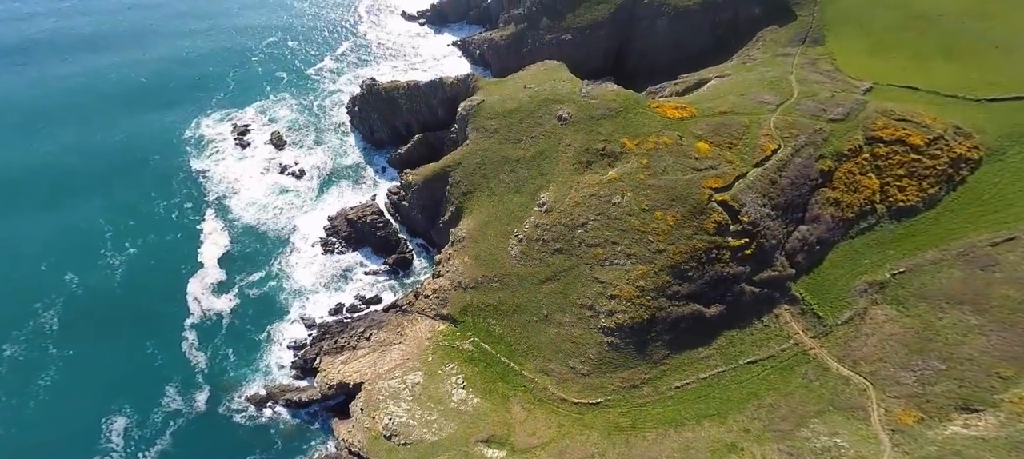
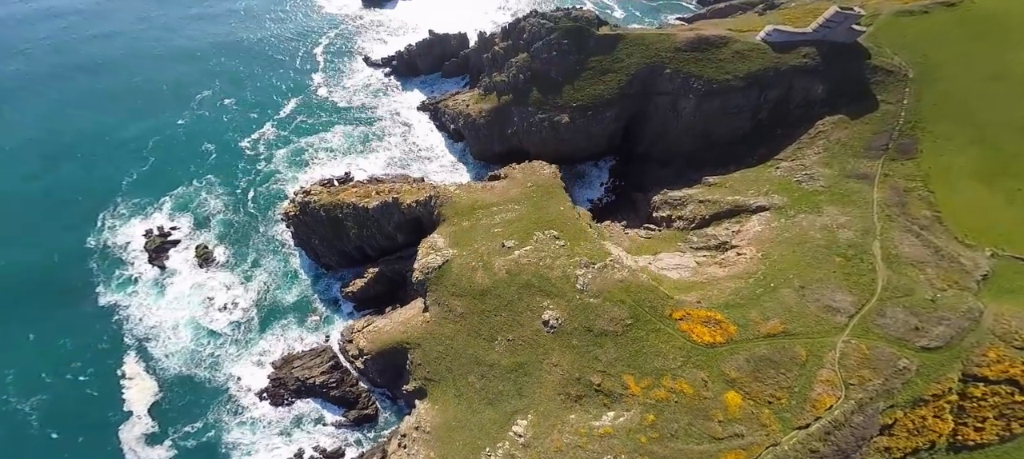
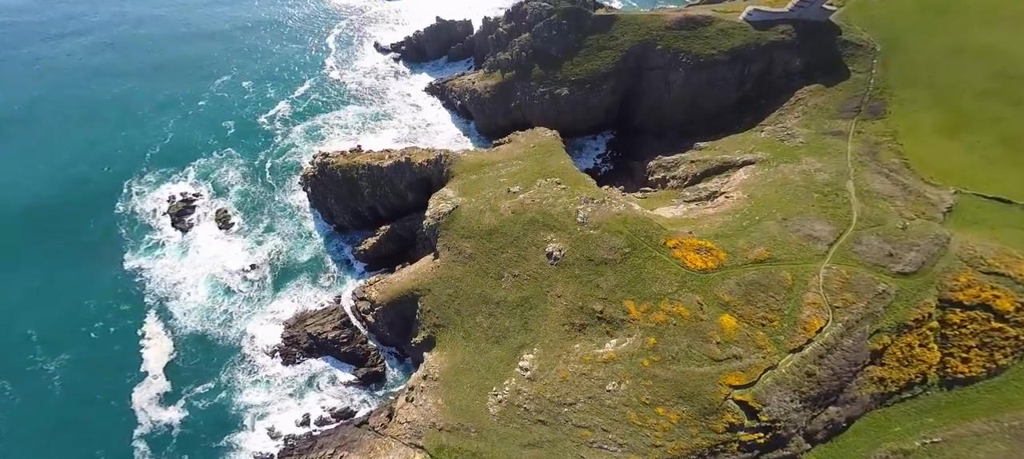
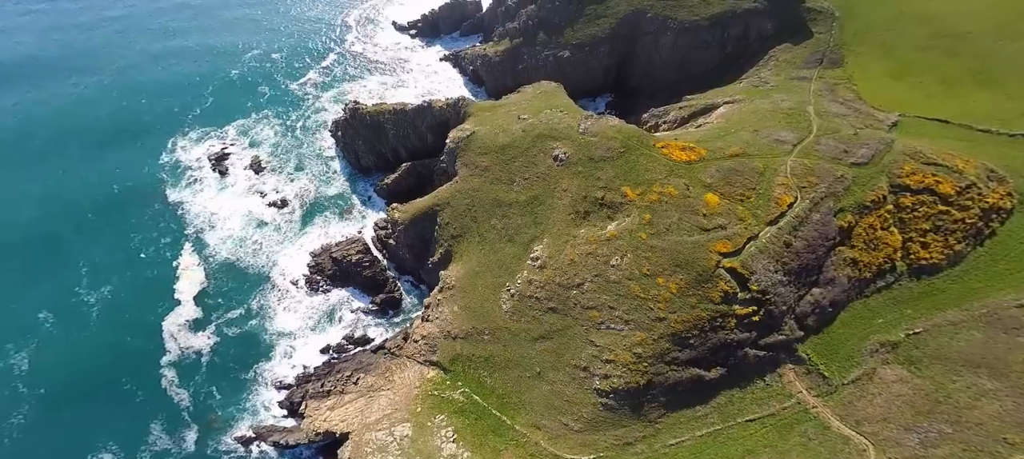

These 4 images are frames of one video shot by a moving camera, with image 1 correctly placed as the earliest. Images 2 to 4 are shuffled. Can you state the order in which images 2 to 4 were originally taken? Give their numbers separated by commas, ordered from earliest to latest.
4, 3, 2
